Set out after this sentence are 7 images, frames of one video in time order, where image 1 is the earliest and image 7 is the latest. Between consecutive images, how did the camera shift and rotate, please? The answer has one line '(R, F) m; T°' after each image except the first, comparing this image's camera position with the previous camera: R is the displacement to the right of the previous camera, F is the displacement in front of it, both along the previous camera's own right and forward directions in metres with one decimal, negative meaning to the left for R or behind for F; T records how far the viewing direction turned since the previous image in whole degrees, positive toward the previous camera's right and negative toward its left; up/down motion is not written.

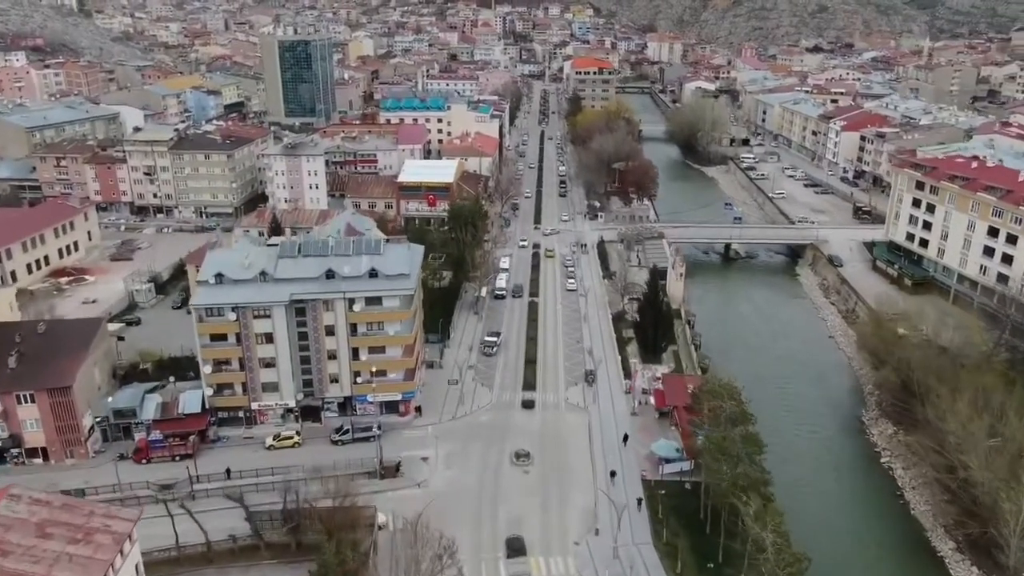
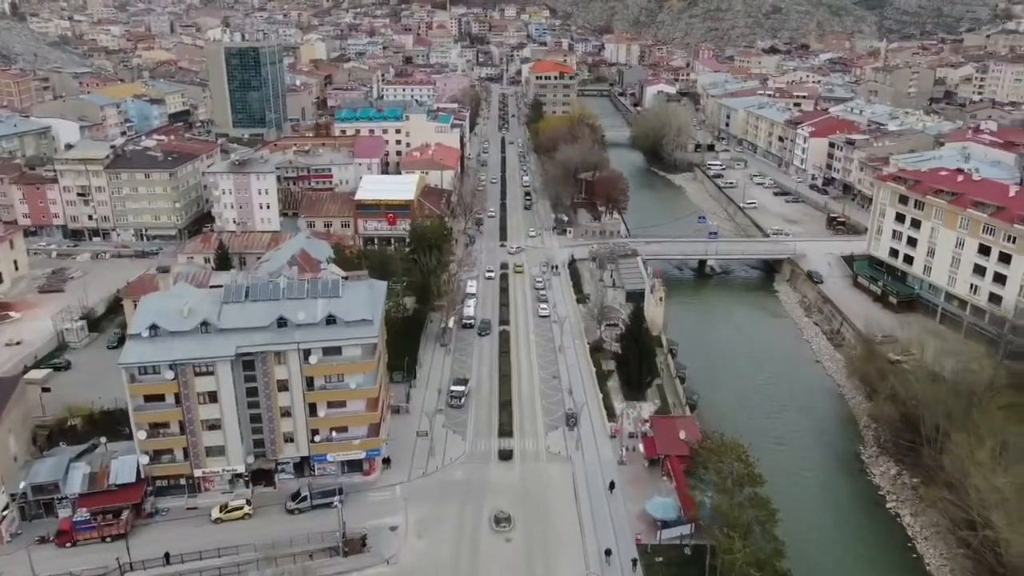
(-0.5, +3.3) m; +3°
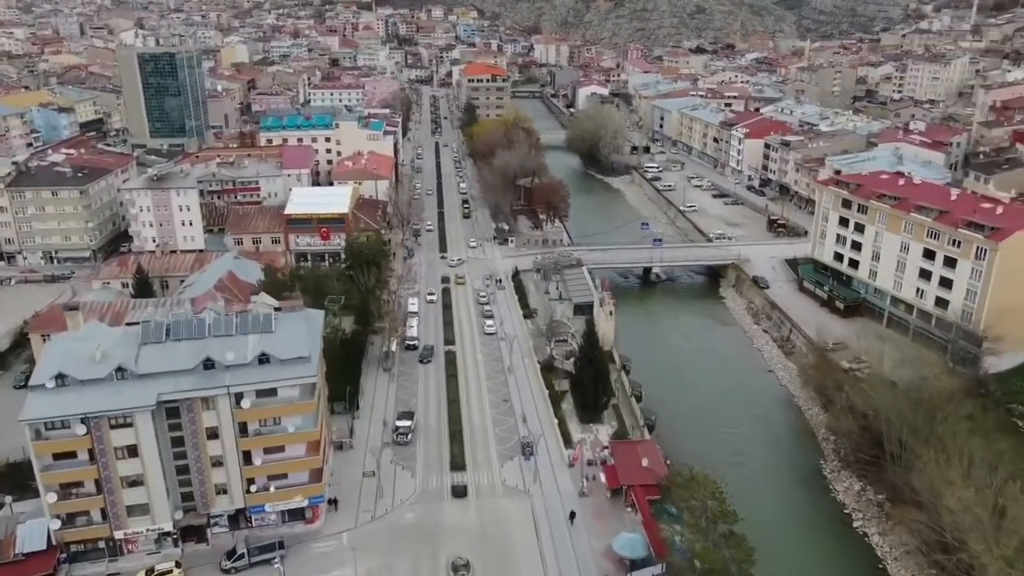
(-0.5, +2.0) m; +5°
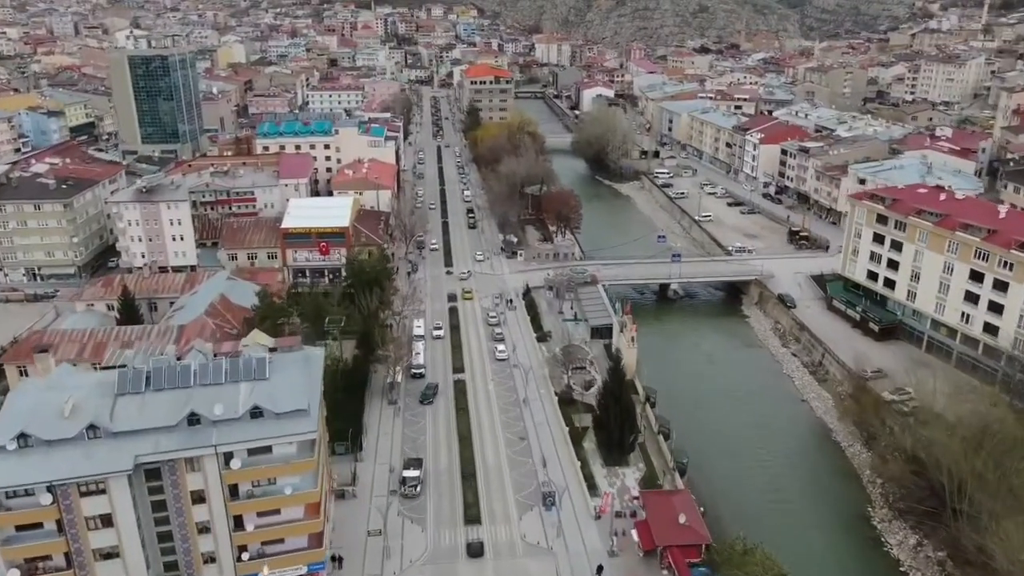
(-0.8, +3.1) m; 0°
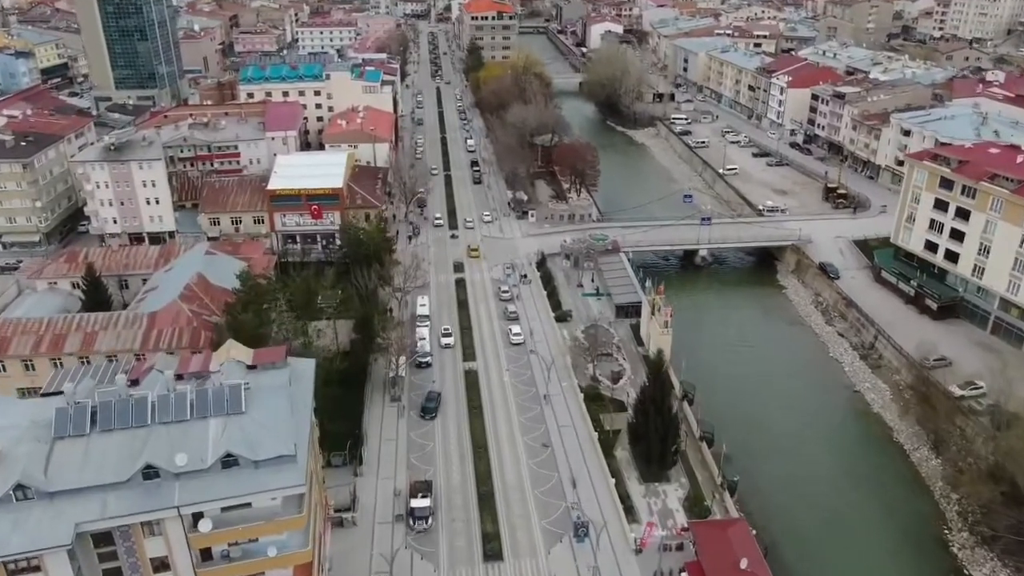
(-0.9, +5.0) m; 0°
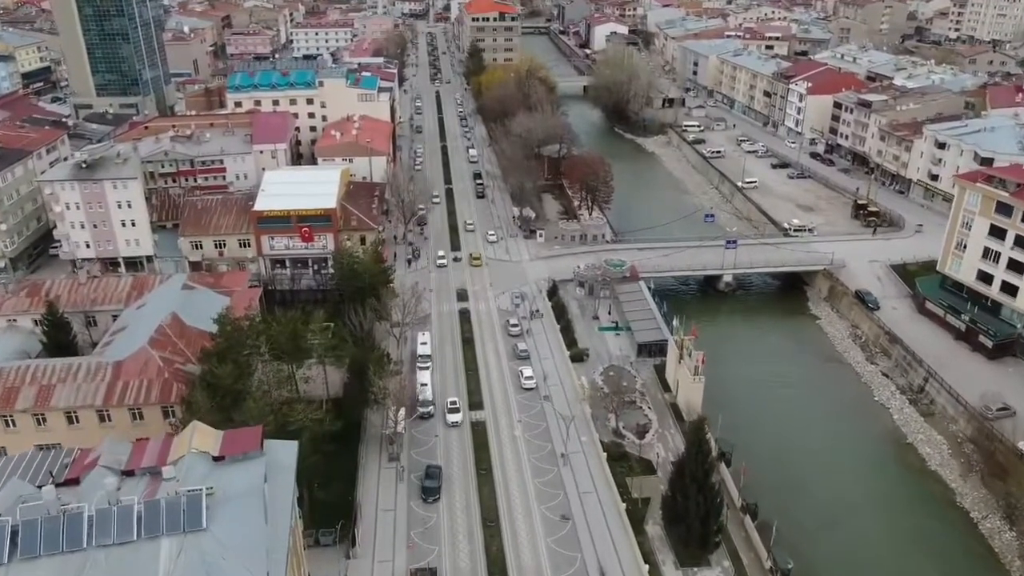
(-0.6, +3.9) m; 0°
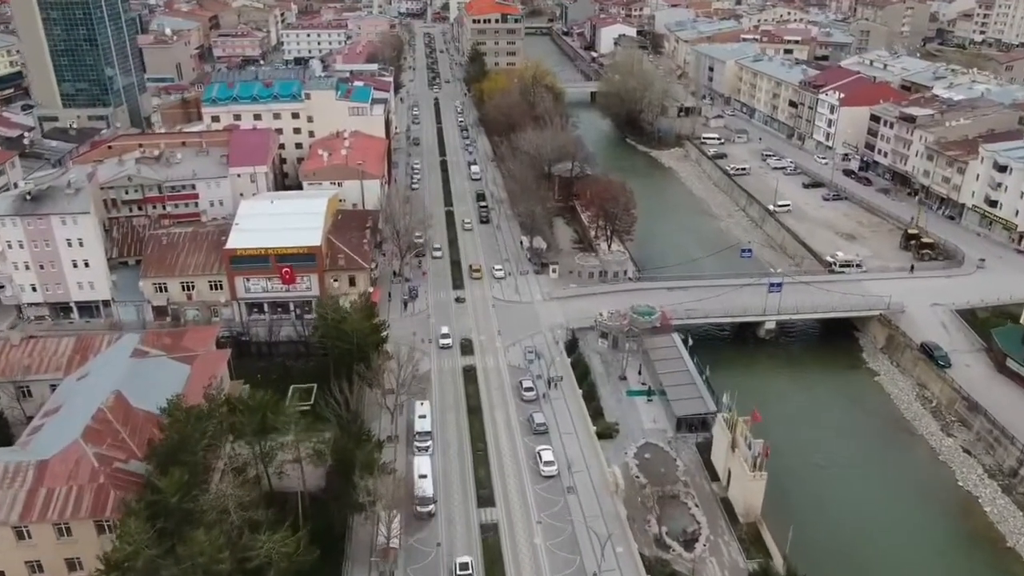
(-0.7, +5.8) m; 0°
